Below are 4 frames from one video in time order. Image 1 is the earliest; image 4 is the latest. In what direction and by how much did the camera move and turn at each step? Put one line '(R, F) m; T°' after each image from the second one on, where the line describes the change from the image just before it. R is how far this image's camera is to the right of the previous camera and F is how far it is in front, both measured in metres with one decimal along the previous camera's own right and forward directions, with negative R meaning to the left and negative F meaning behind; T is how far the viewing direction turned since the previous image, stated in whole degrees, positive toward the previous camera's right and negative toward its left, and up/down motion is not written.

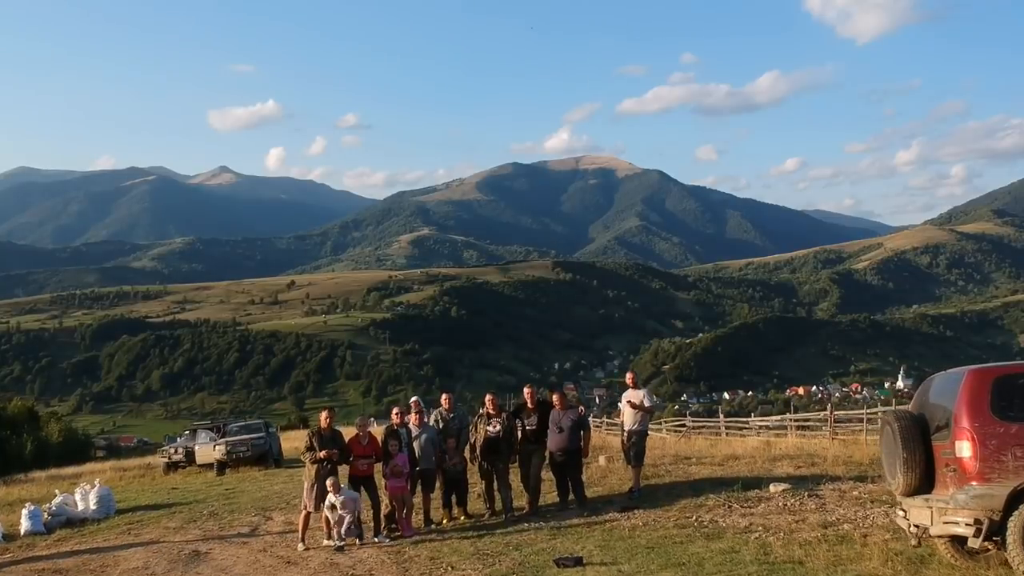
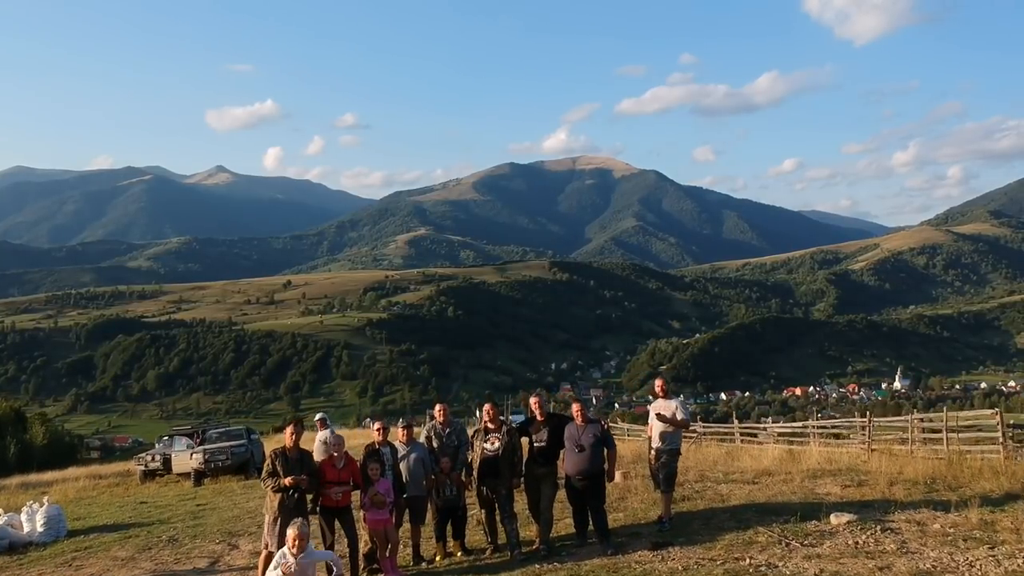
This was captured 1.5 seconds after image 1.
(-0.1, +0.9) m; 0°
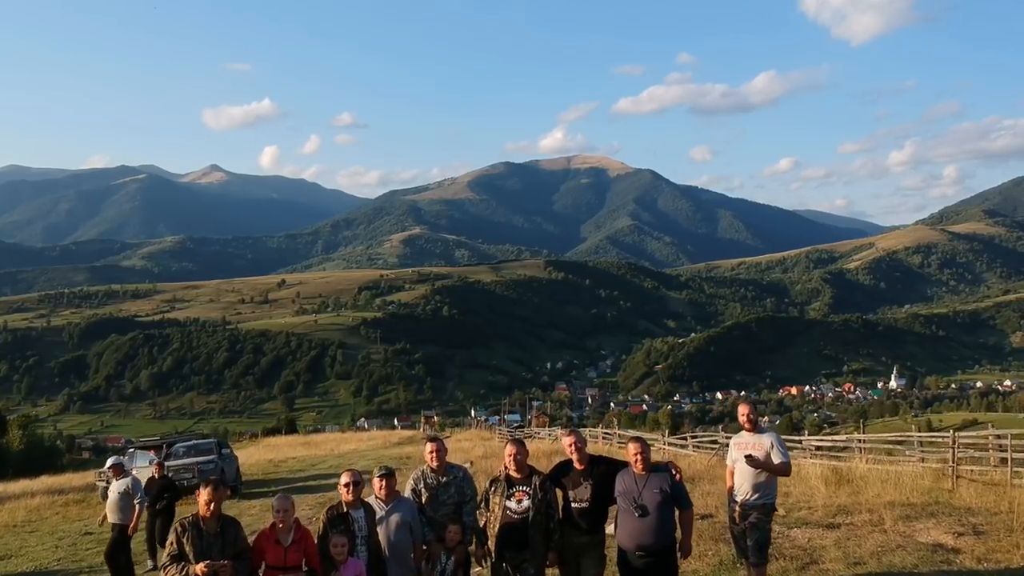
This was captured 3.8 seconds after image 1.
(-0.1, +1.3) m; 0°
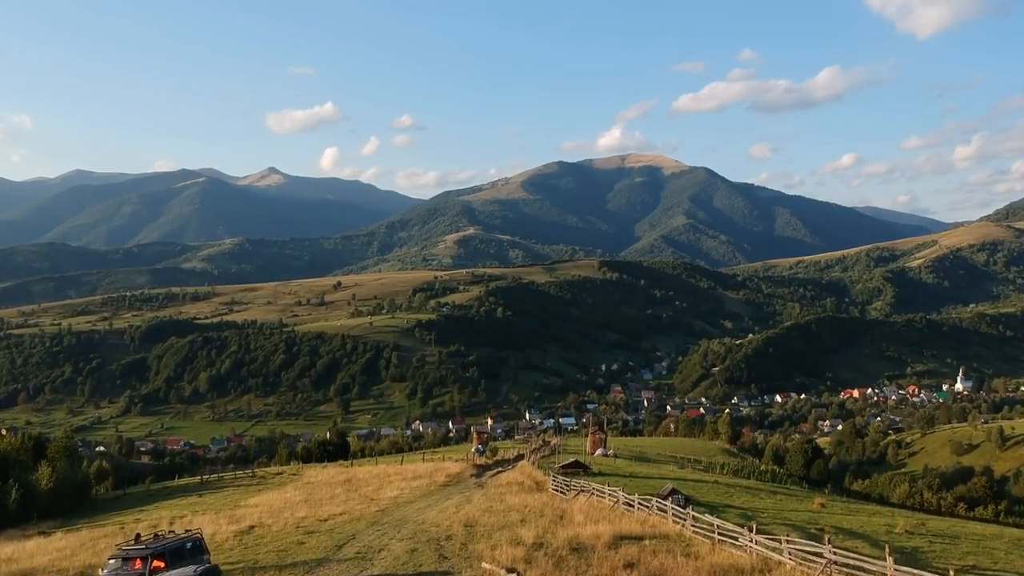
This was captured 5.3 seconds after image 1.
(-0.2, +2.8) m; -4°
